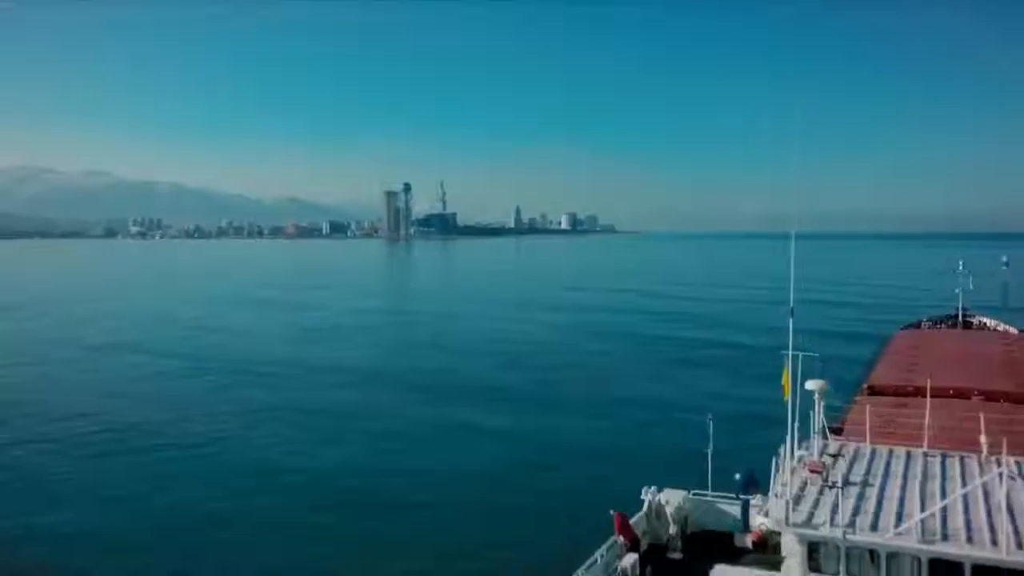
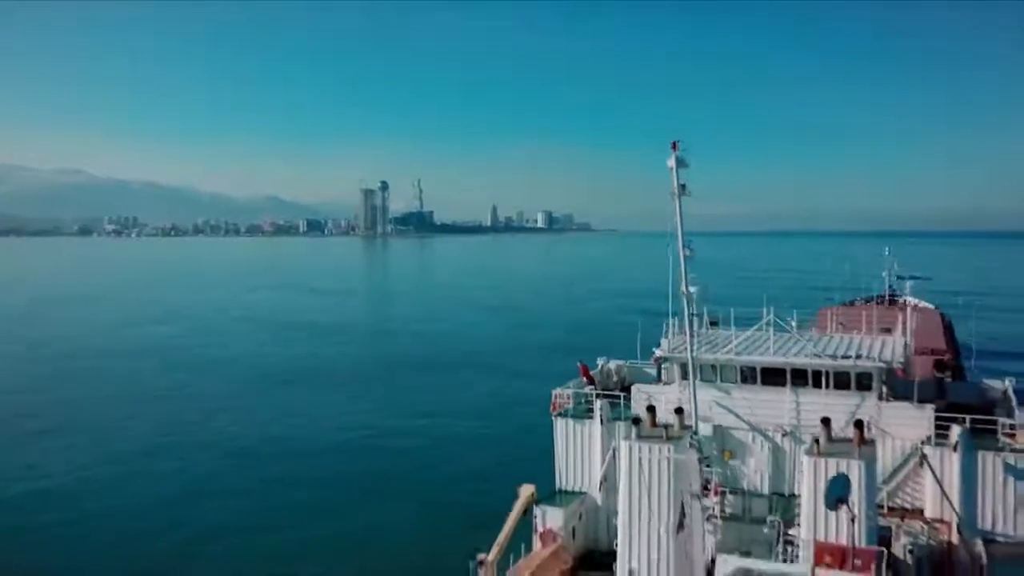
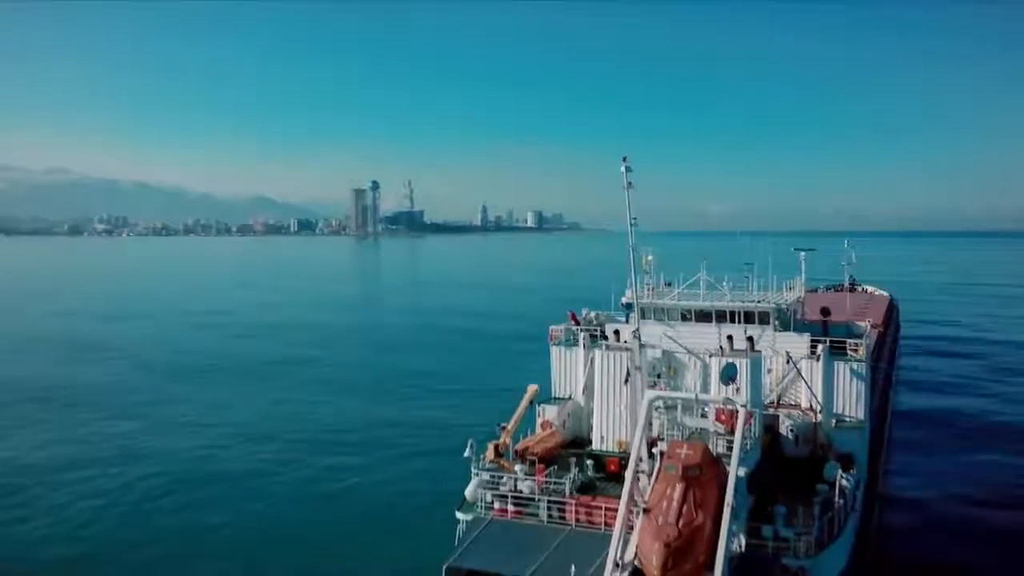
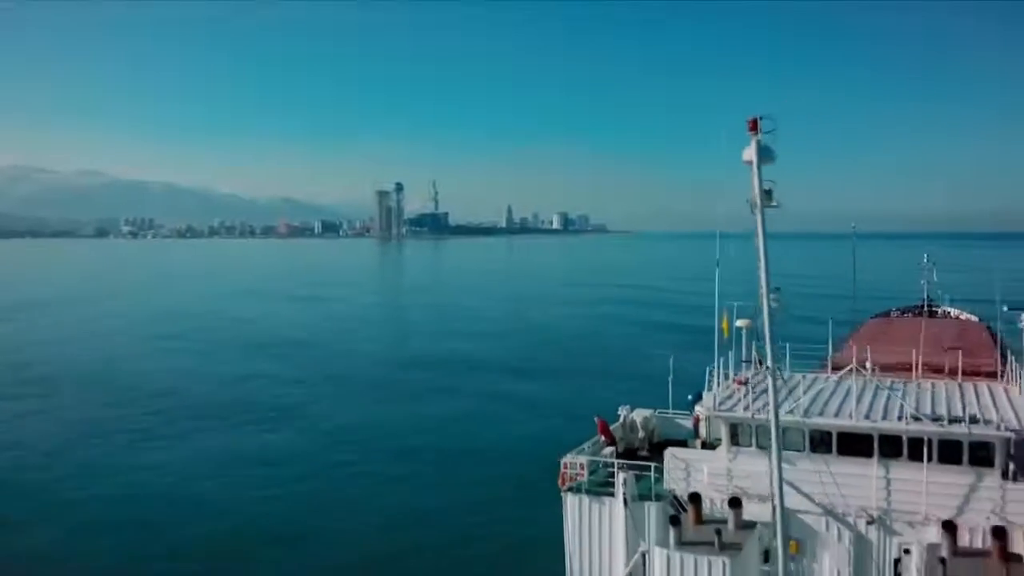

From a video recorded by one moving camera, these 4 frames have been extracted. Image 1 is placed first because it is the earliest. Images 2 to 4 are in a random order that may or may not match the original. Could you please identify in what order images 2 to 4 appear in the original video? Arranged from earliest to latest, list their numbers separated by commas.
4, 2, 3
